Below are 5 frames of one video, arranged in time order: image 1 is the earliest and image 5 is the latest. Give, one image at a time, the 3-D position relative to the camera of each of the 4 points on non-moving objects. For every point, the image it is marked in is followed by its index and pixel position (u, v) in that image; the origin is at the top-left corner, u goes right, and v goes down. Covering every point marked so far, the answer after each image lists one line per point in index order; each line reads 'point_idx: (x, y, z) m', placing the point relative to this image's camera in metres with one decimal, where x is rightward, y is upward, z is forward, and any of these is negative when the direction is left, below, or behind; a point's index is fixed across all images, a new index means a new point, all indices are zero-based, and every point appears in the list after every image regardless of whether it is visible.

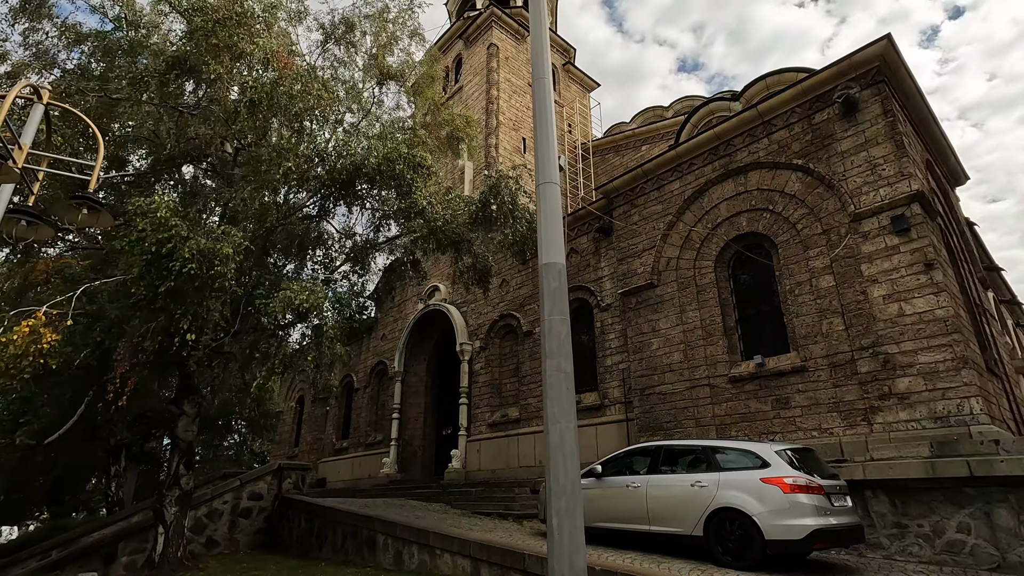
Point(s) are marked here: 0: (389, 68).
0: (-2.9, +5.3, +12.9) m
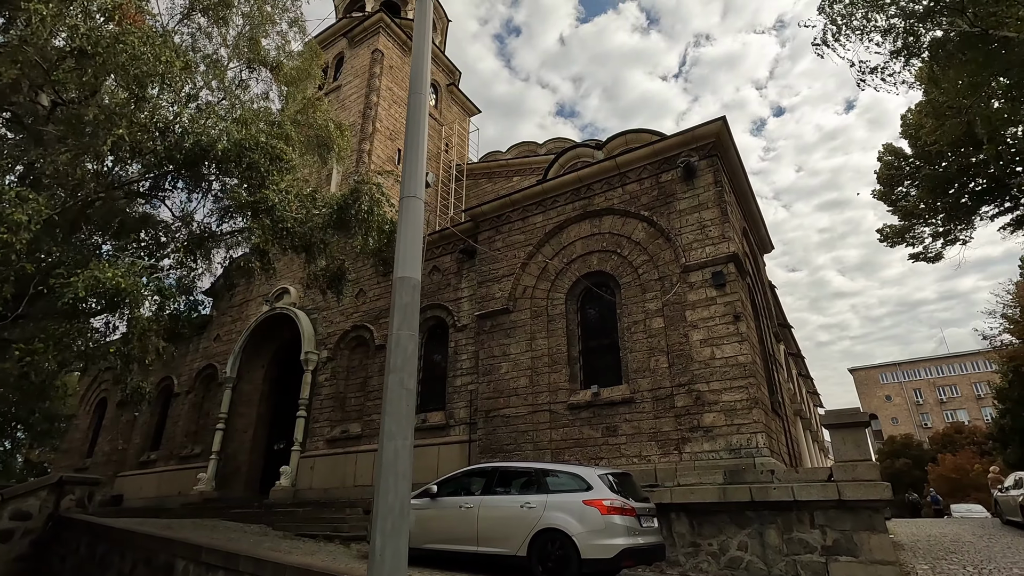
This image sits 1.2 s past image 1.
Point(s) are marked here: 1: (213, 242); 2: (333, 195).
0: (-5.6, +5.3, +12.0) m
1: (-5.8, +0.9, +10.4) m
2: (-4.1, +2.1, +12.3) m
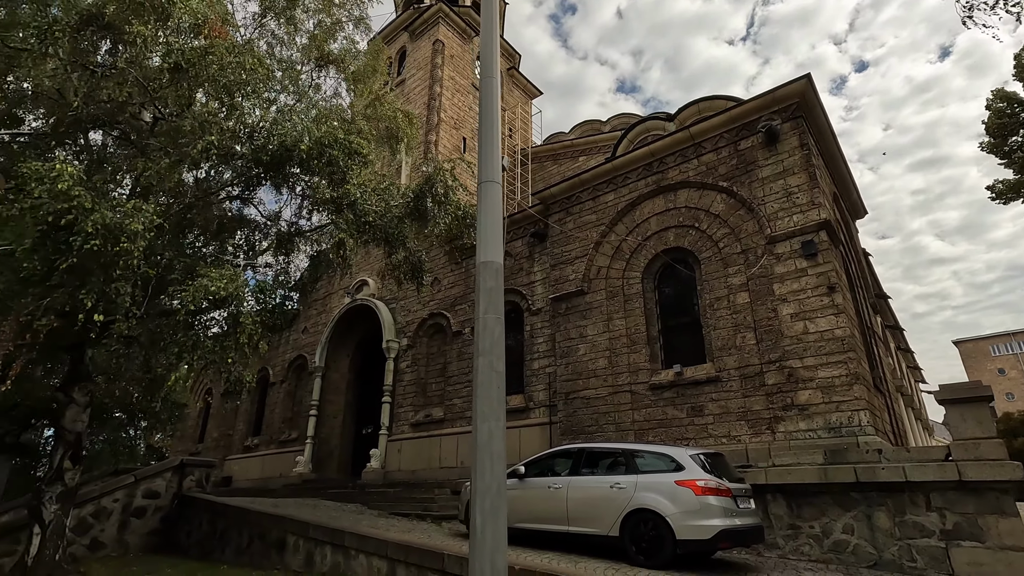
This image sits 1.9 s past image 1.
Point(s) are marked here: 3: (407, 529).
0: (-4.2, +5.5, +12.4) m
1: (-4.4, +1.0, +11.0) m
2: (-2.5, +2.4, +12.6) m
3: (-1.7, -4.0, +8.9) m
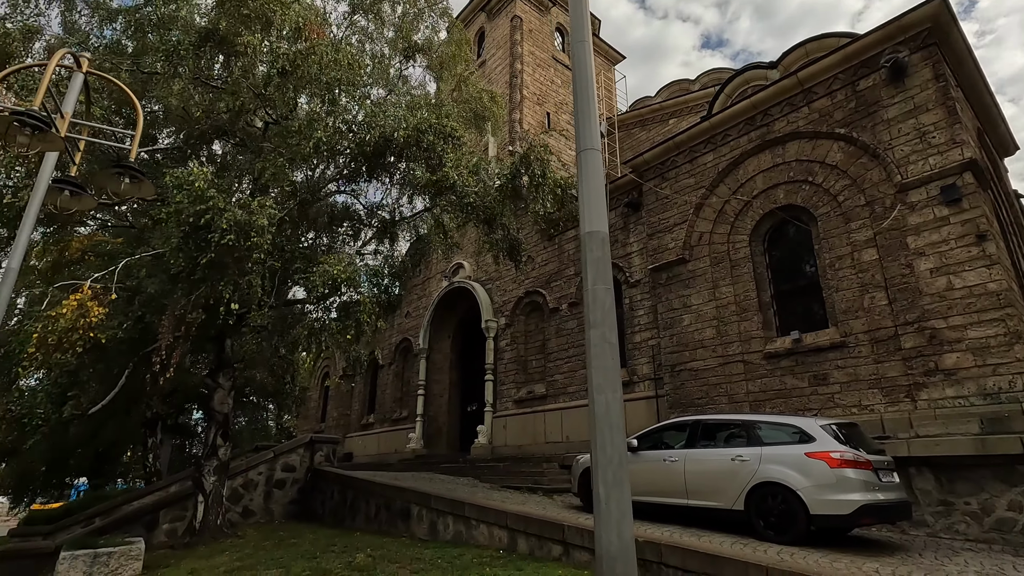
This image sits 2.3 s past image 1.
0: (-2.3, +5.8, +12.7) m
1: (-2.4, +1.3, +11.4) m
2: (-0.4, +2.9, +12.7) m
3: (+0.2, -3.6, +9.1) m
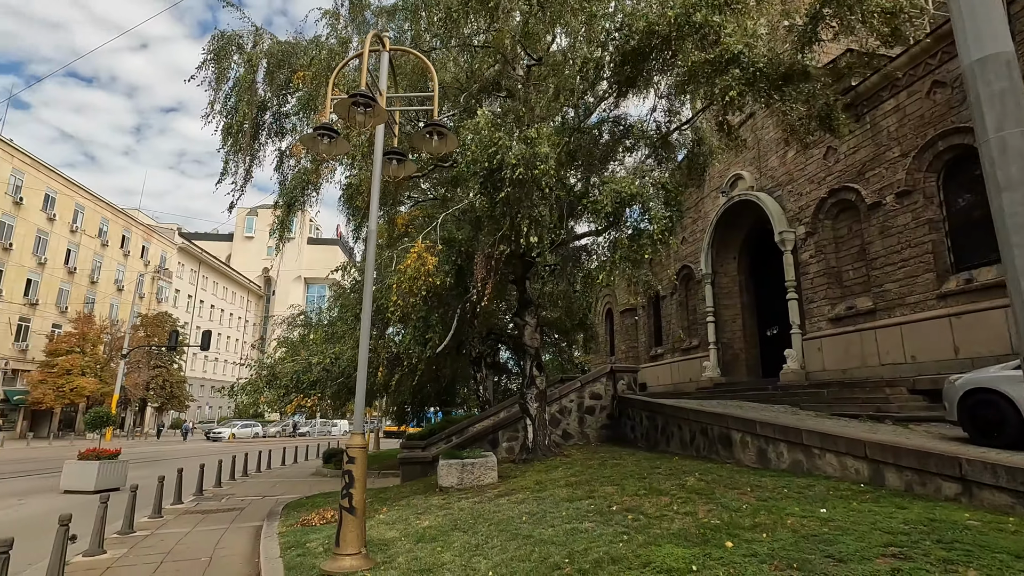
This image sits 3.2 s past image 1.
0: (+3.1, +7.5, +11.2) m
1: (+3.2, +2.9, +10.5) m
2: (+5.2, +4.8, +10.5) m
3: (+5.1, -2.0, +7.6) m
